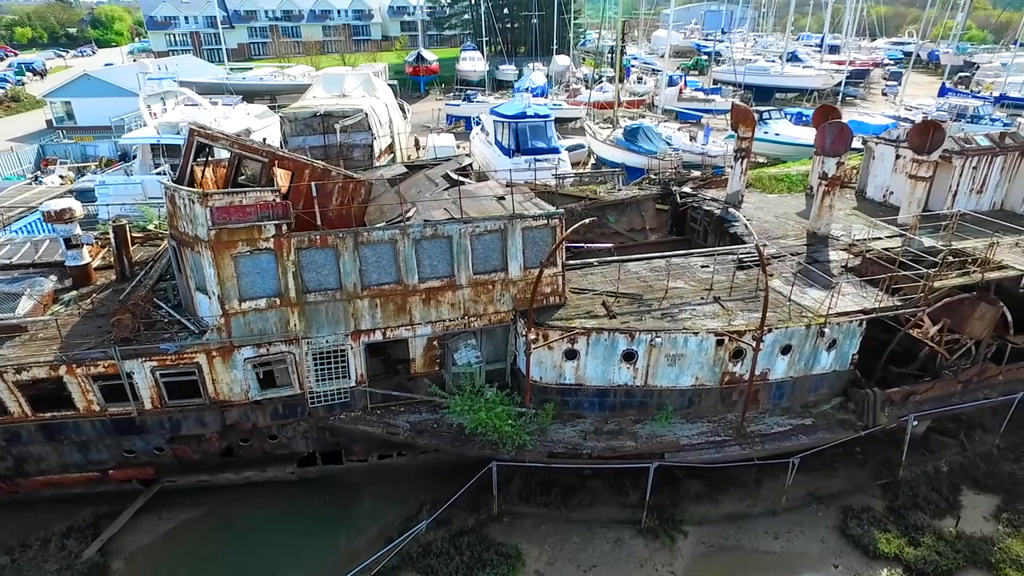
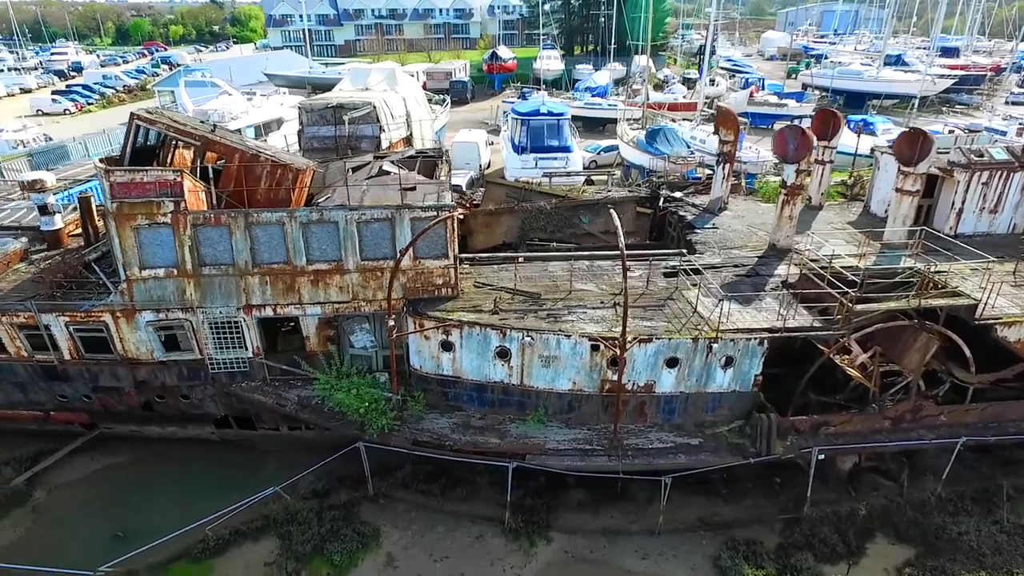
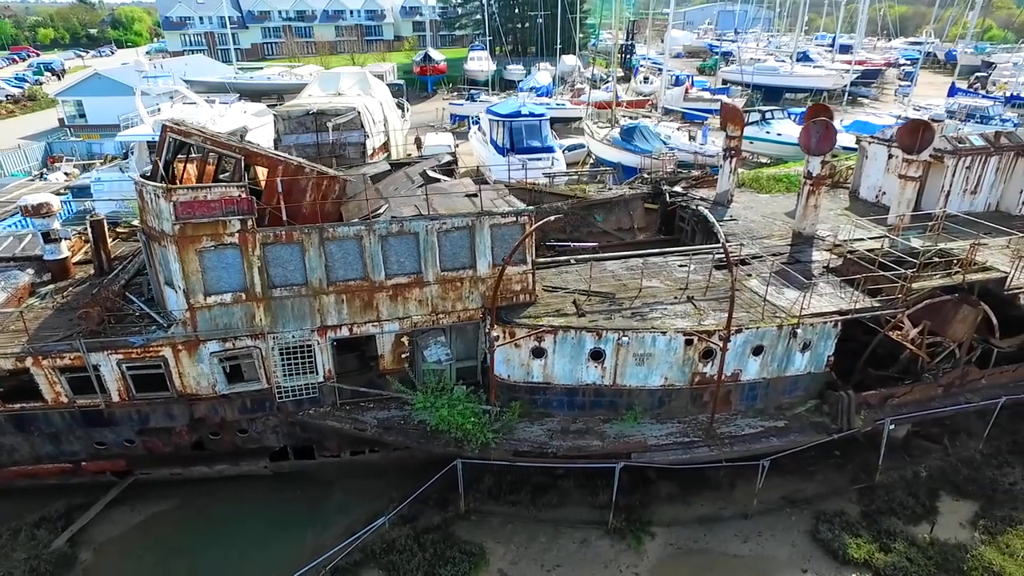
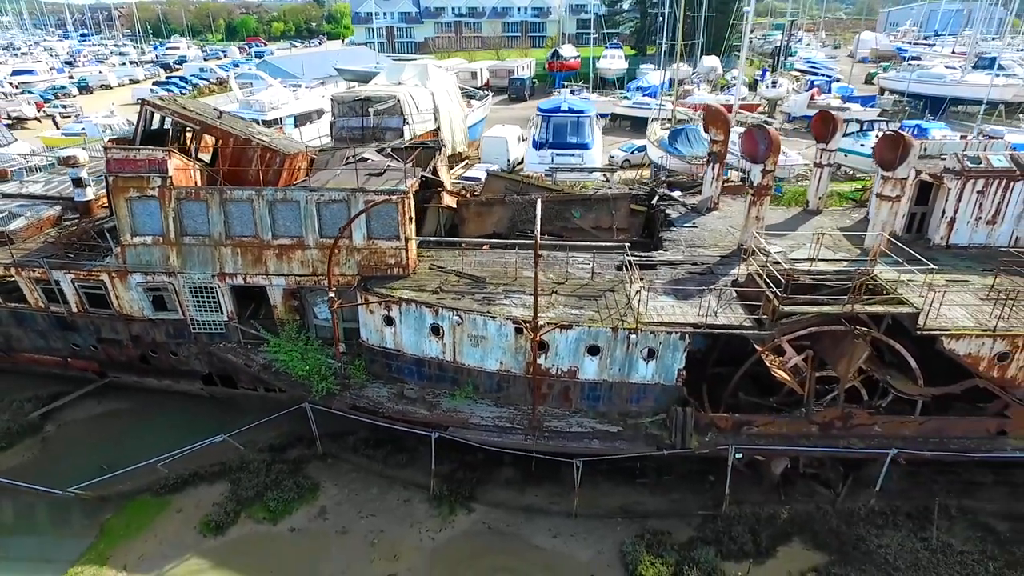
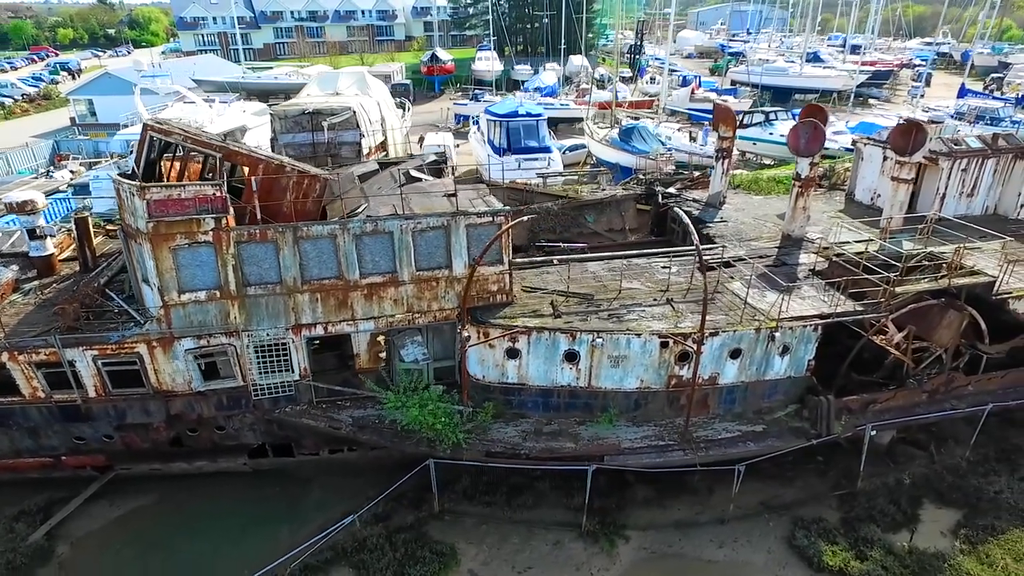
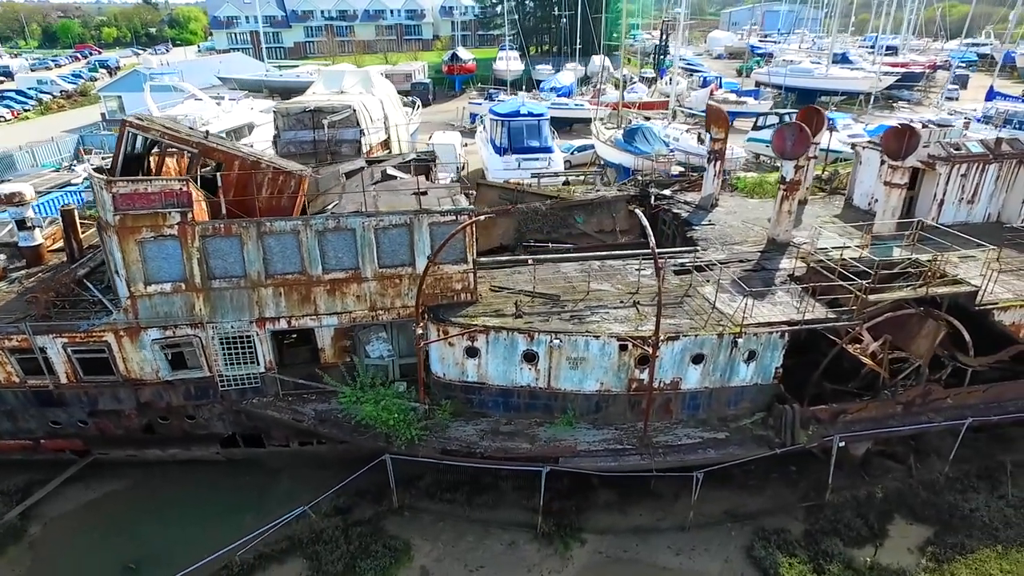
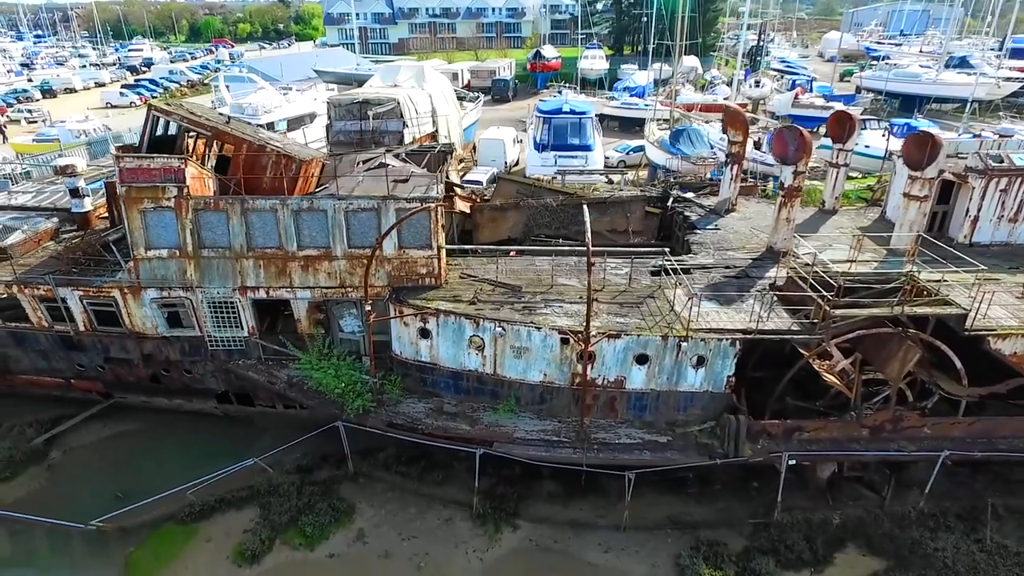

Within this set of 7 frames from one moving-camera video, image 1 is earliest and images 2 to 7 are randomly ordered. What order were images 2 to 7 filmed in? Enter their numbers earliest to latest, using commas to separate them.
3, 5, 6, 2, 7, 4
